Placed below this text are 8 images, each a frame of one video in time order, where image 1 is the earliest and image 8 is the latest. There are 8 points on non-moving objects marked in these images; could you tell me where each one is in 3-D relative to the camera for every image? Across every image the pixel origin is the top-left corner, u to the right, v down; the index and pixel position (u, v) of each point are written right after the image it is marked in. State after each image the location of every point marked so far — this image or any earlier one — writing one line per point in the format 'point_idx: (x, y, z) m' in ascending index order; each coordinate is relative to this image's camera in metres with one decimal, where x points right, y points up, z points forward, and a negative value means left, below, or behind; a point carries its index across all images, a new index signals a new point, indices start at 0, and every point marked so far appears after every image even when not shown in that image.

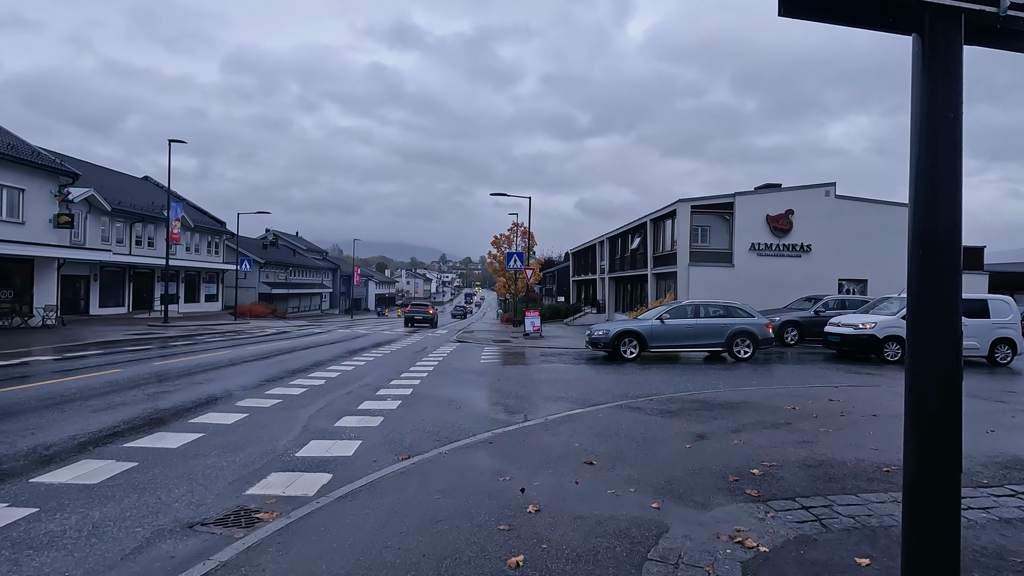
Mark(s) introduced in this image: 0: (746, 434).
0: (+2.9, -1.8, +6.6) m
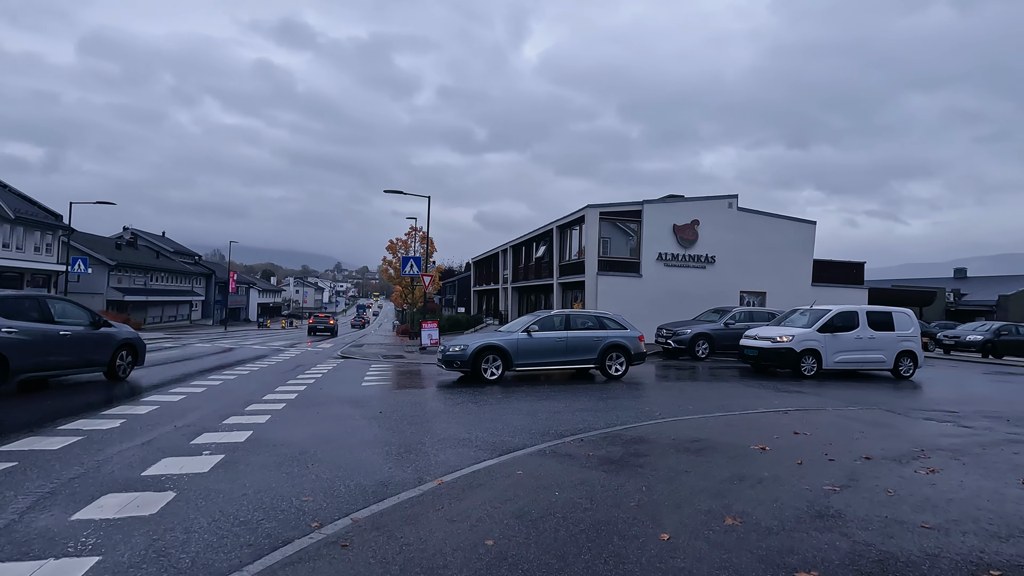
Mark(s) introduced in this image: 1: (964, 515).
0: (+1.9, -1.8, +4.5) m
1: (+3.6, -1.8, +4.2) m
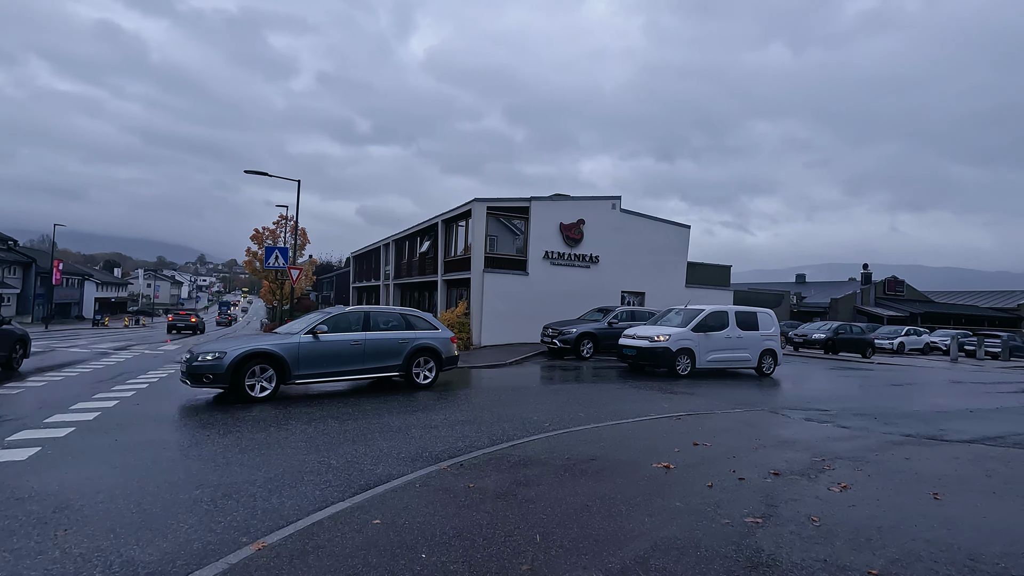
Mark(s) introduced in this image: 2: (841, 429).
0: (+0.9, -1.8, +3.6) m
1: (+2.6, -1.8, +3.6) m
2: (+5.0, -2.1, +8.0) m
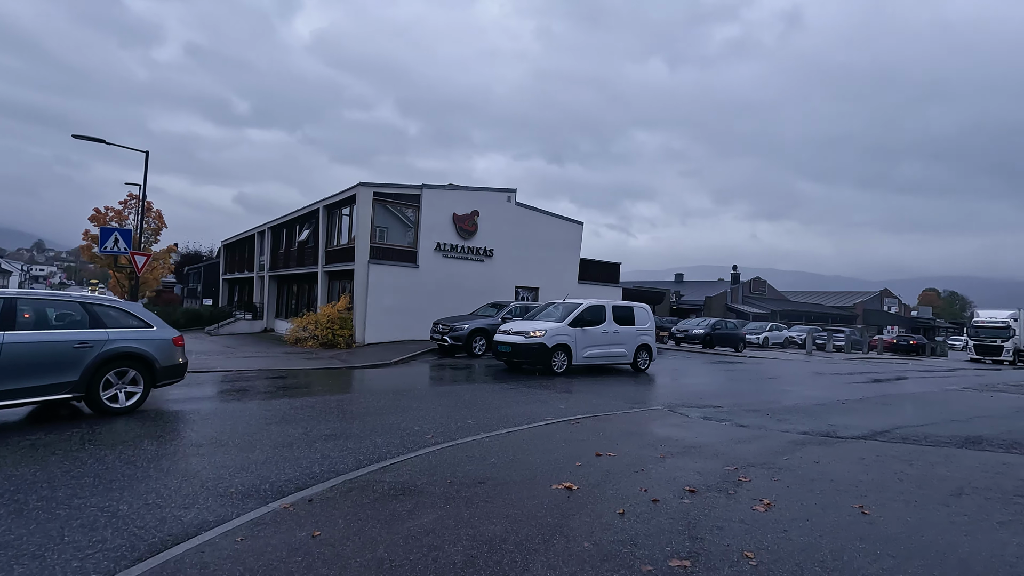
0: (+0.2, -1.6, +2.5) m
1: (+1.9, -1.7, +2.9) m
2: (+3.3, -2.0, +7.6) m
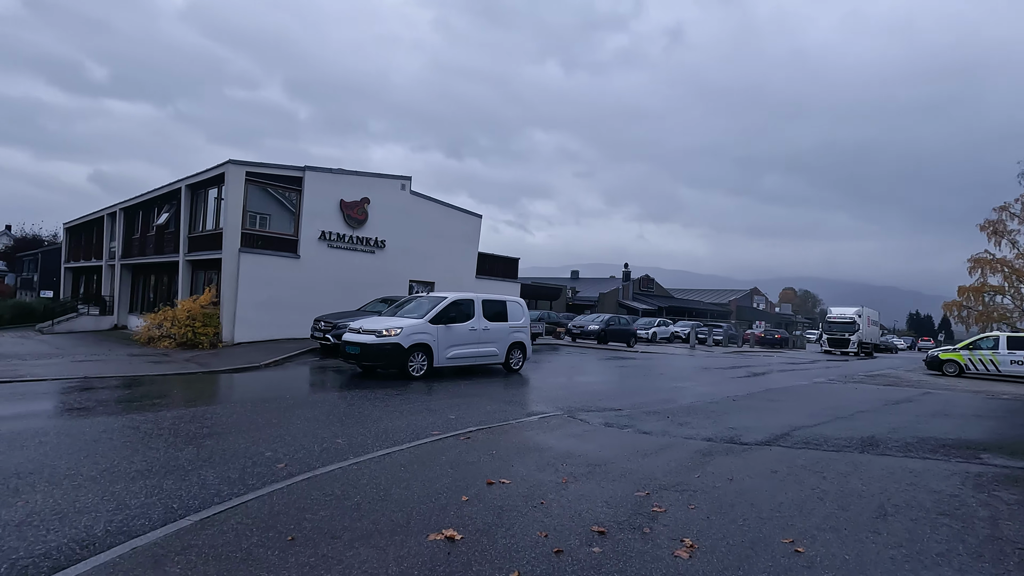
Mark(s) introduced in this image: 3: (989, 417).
0: (-0.3, -1.6, +1.4) m
1: (+1.3, -1.6, +2.1) m
2: (+1.8, -2.0, +7.1) m
3: (+7.9, -2.1, +8.8) m
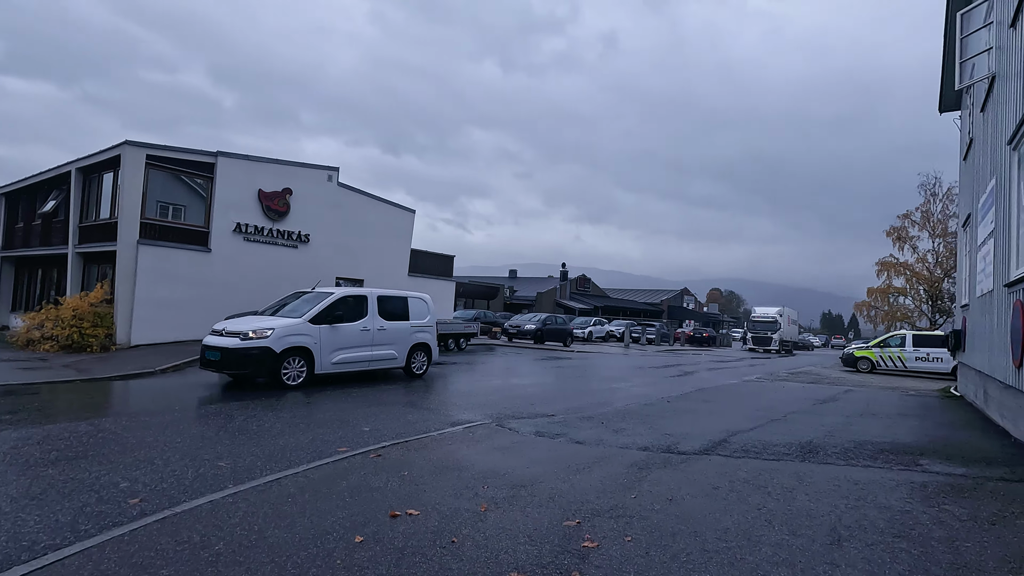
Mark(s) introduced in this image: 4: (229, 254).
0: (-0.6, -1.6, +0.7) m
1: (+0.9, -1.6, +1.5) m
2: (+0.8, -1.9, +6.5) m
3: (+6.7, -2.1, +8.9) m
4: (-10.3, +1.2, +19.5) m
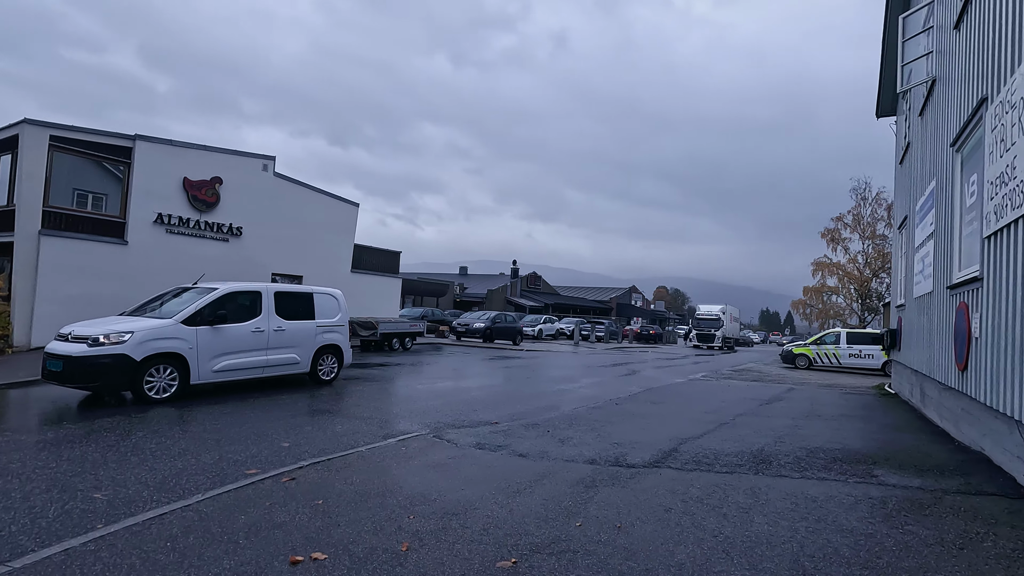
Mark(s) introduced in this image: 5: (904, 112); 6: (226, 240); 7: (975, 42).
0: (-0.8, -1.6, 0.0) m
1: (+0.6, -1.7, +1.0) m
2: (+0.1, -1.9, +6.0) m
3: (+5.8, -2.2, +8.9) m
4: (-12.1, +1.4, +17.9) m
5: (+9.0, +4.1, +12.3) m
6: (-10.6, +1.8, +19.9) m
7: (+5.9, +3.1, +6.8) m
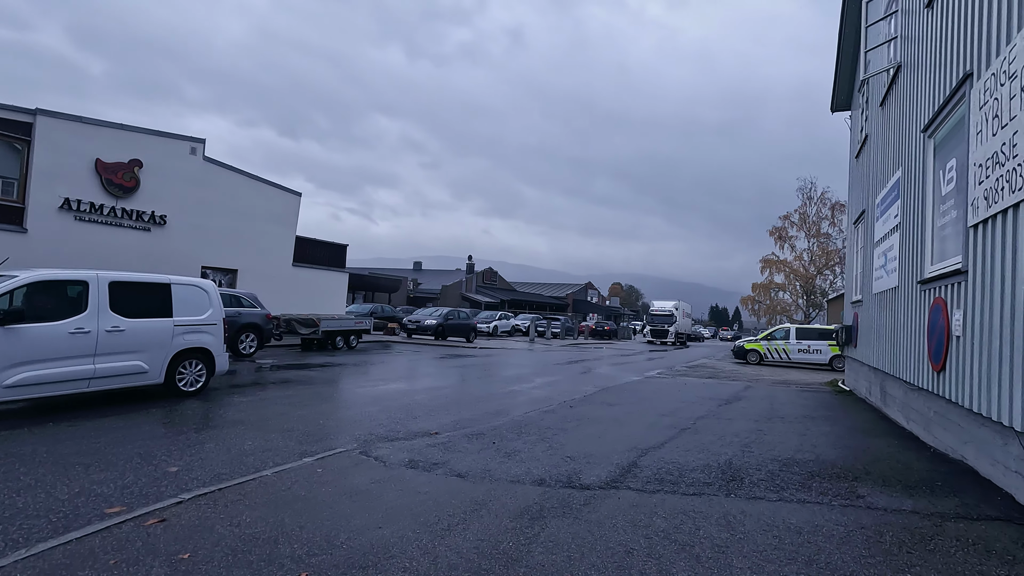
0: (-0.9, -1.6, -0.9) m
1: (+0.4, -1.6, +0.2) m
2: (-0.5, -1.9, +5.1) m
3: (+4.9, -2.1, +8.5) m
4: (-13.6, +1.6, +15.9) m
5: (+7.9, +4.2, +12.1) m
6: (-12.3, +2.0, +18.0) m
7: (+5.2, +3.2, +6.3) m
